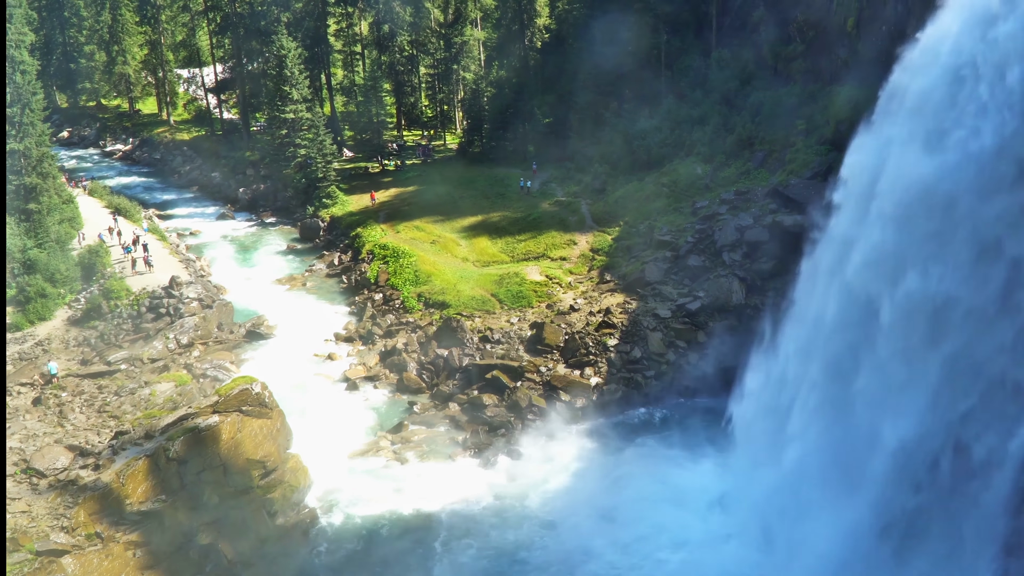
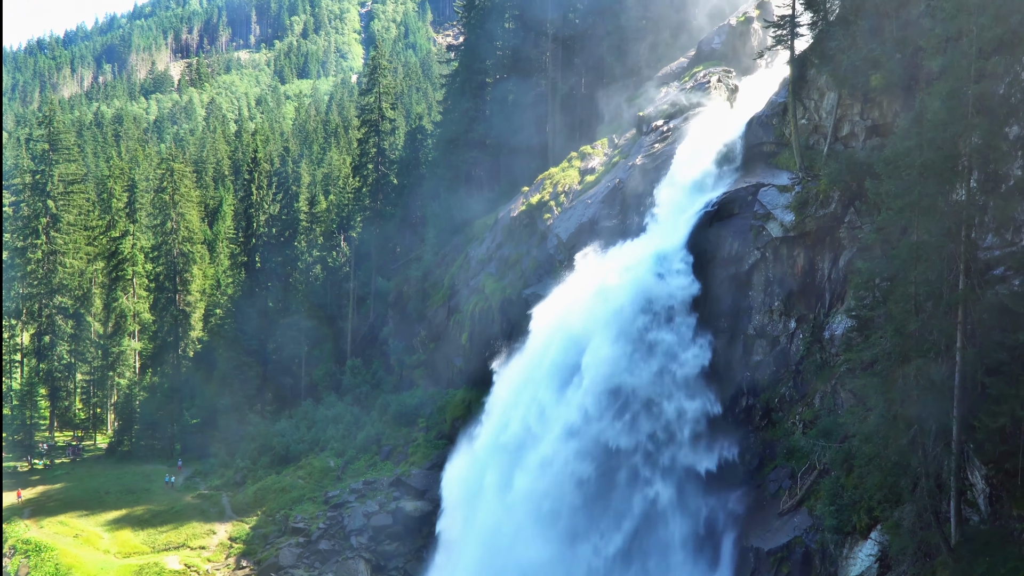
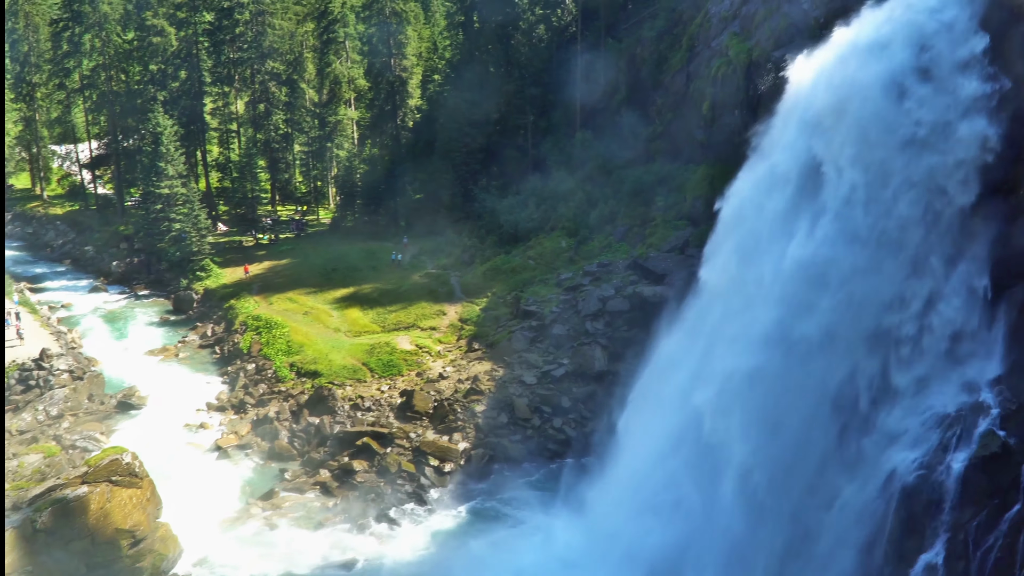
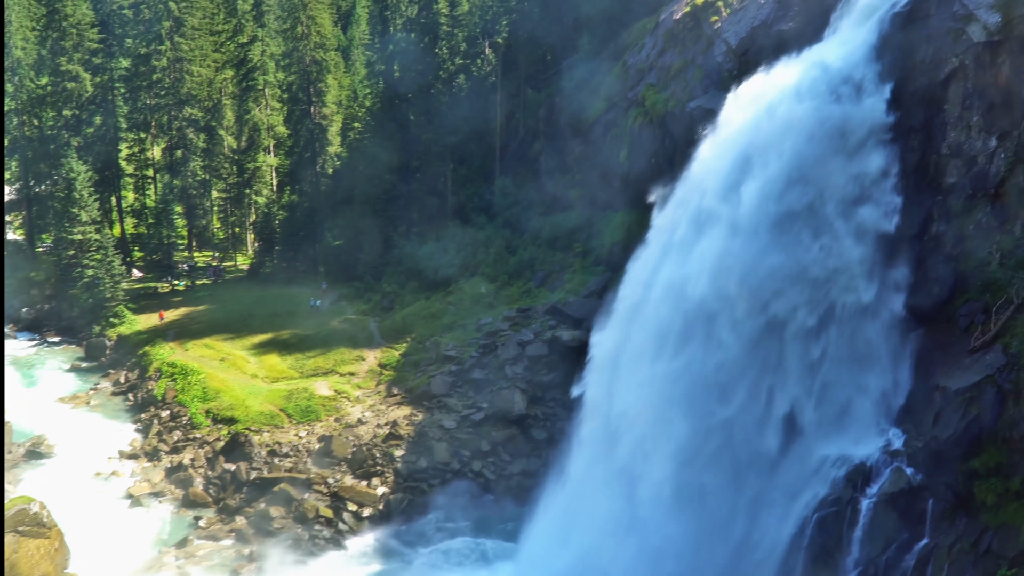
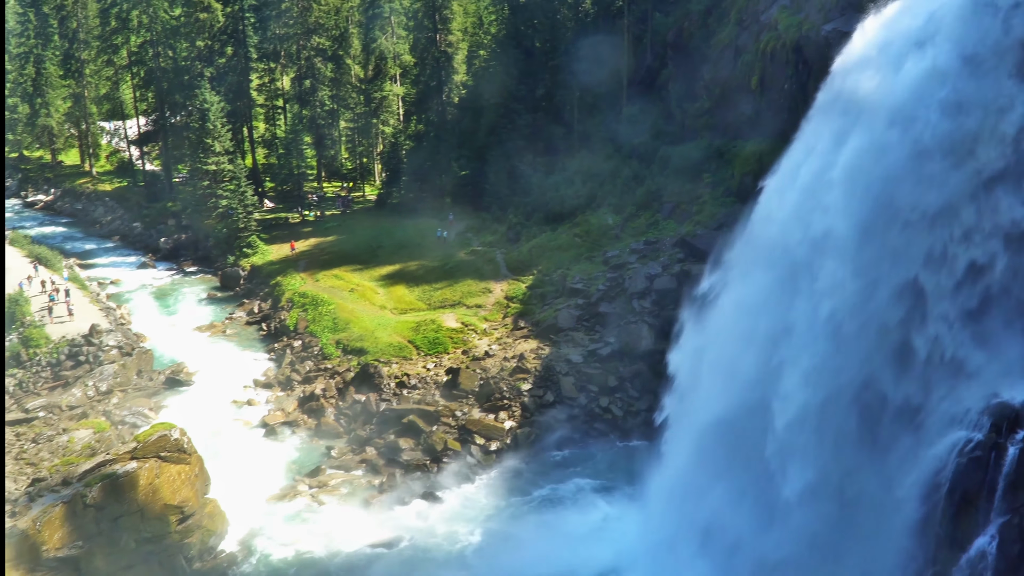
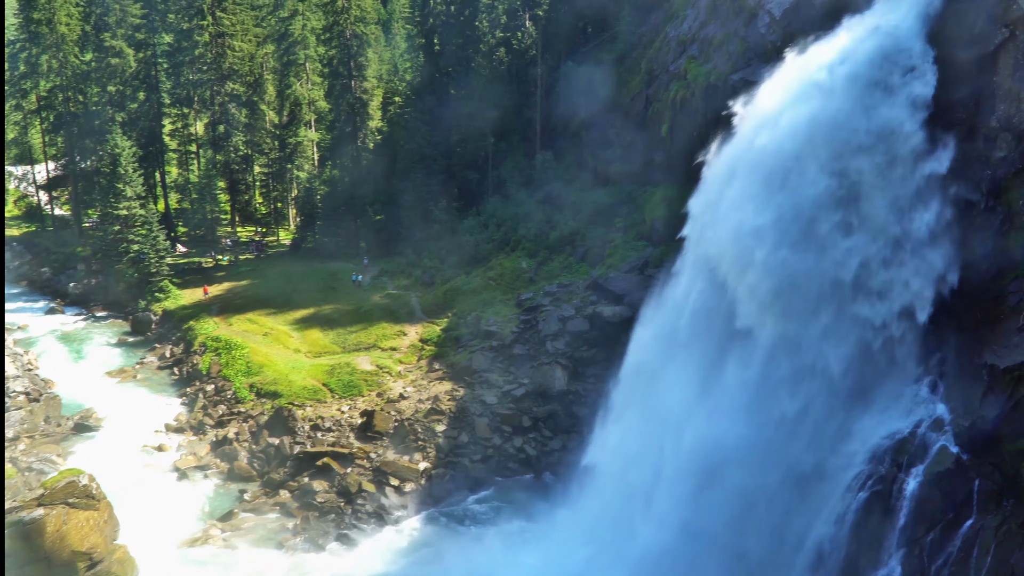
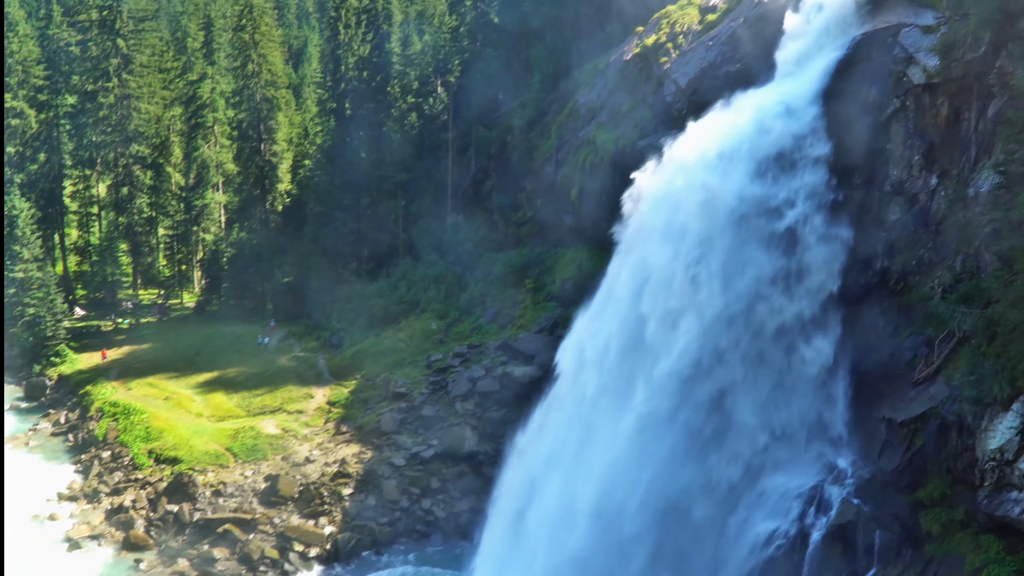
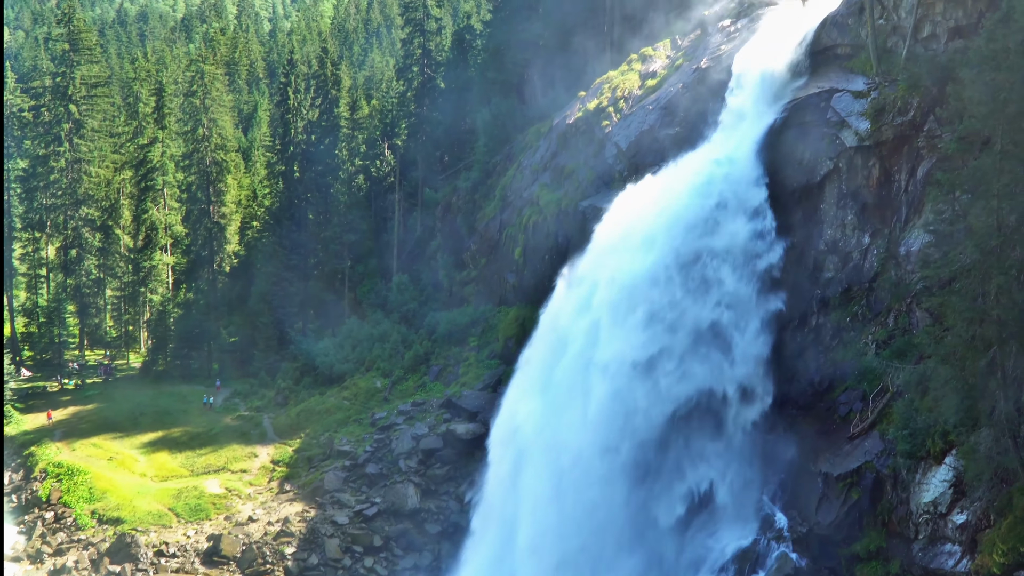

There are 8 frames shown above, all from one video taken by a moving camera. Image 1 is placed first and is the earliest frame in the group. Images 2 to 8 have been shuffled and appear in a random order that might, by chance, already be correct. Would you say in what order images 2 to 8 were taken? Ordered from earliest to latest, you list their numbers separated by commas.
5, 3, 6, 4, 7, 8, 2
